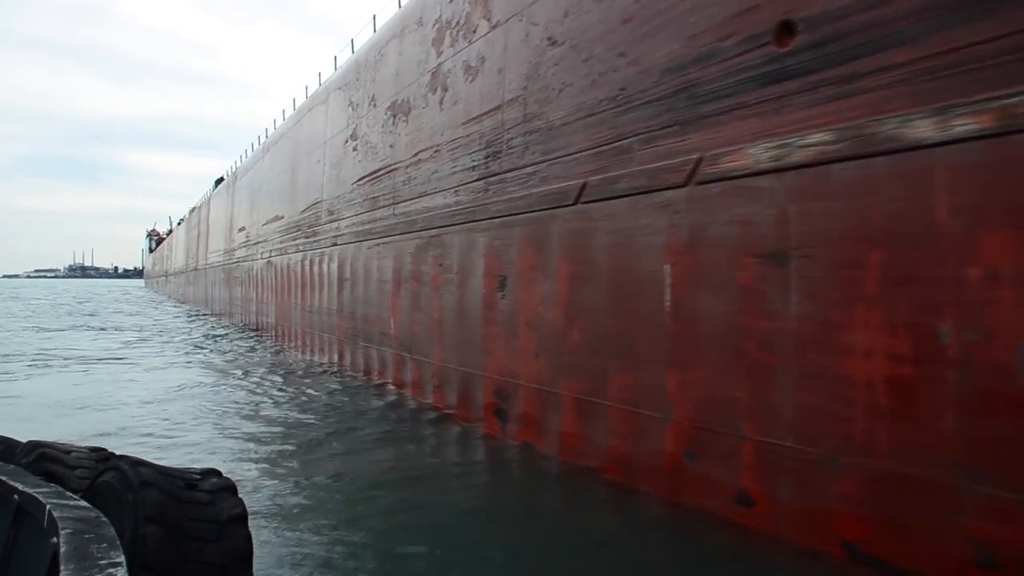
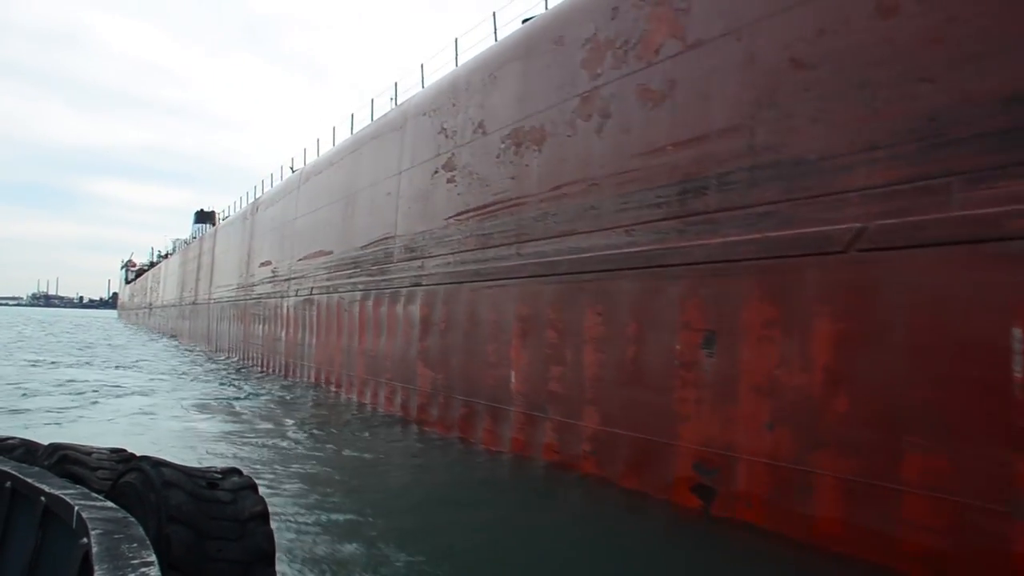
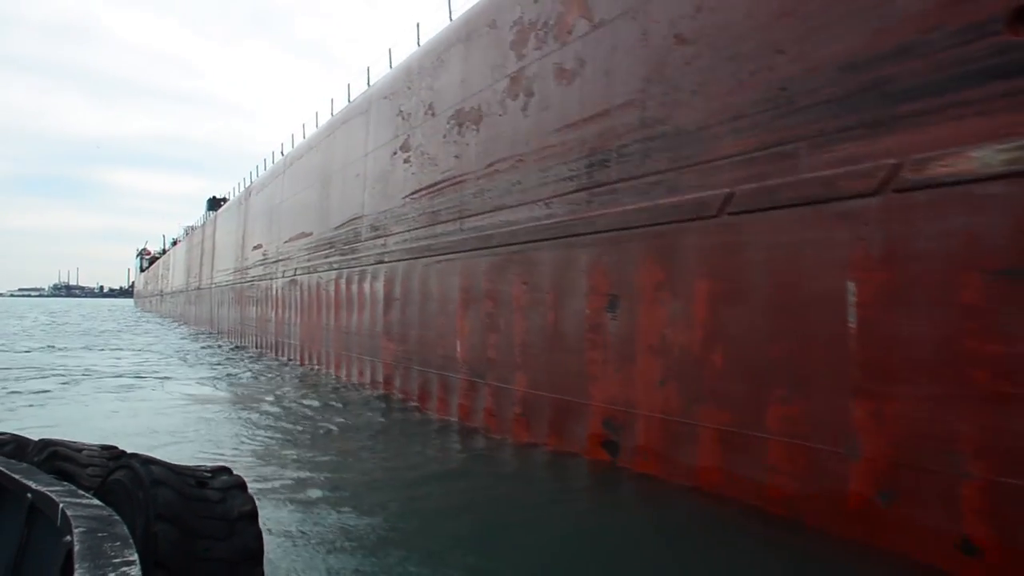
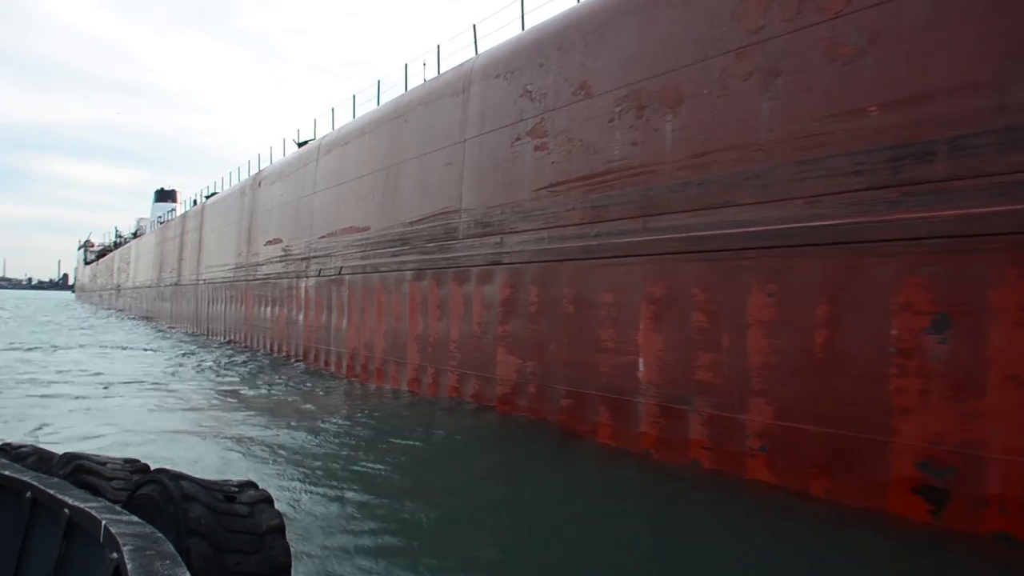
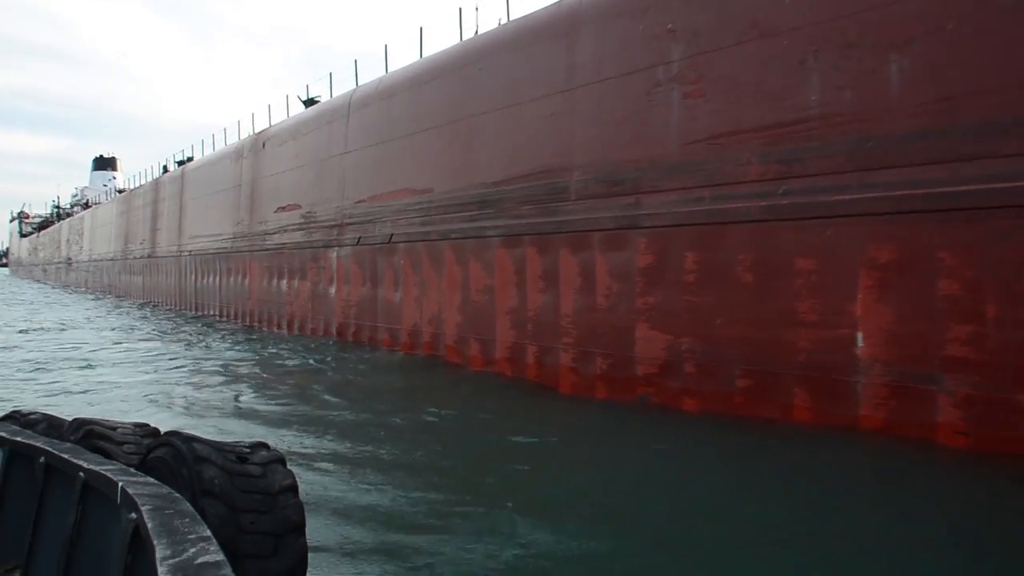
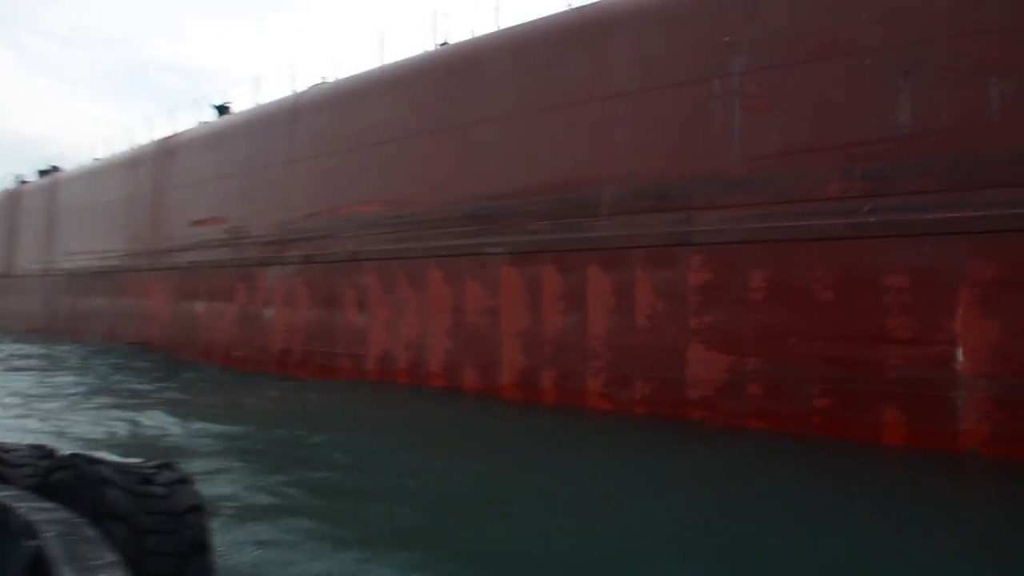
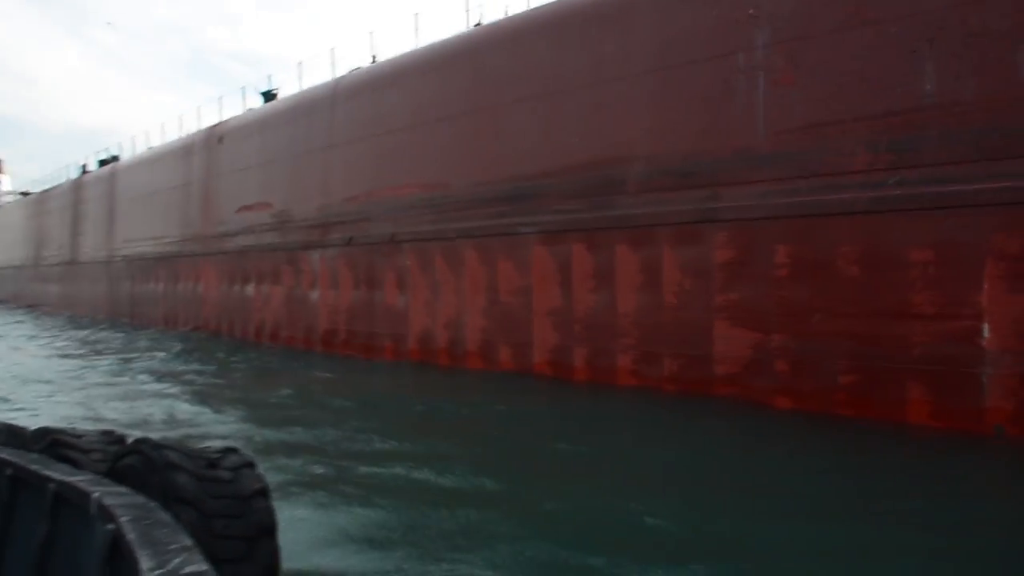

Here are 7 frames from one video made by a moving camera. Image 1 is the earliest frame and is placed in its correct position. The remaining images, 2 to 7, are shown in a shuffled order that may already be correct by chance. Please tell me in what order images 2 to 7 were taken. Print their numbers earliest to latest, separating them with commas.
3, 2, 4, 5, 7, 6
